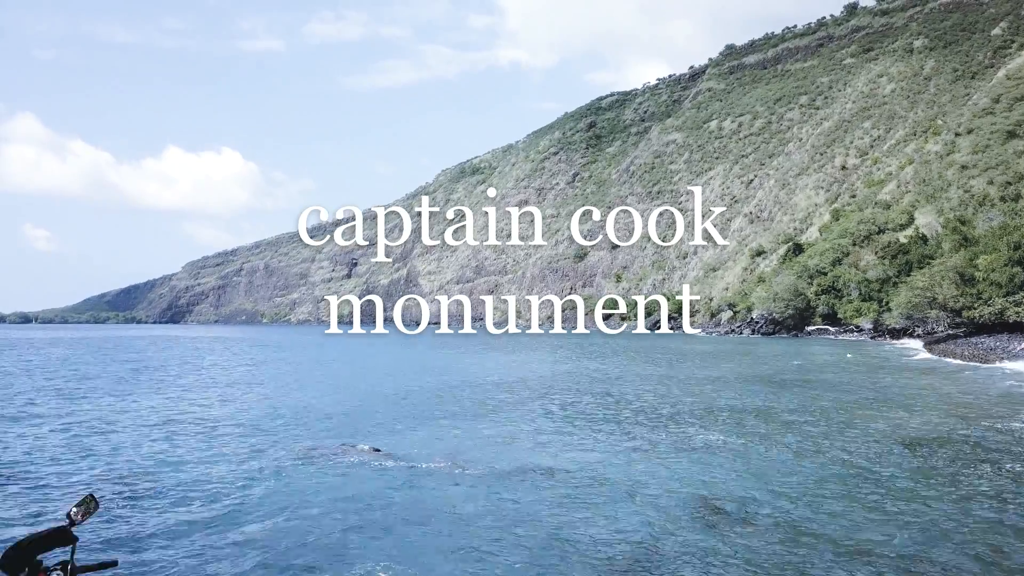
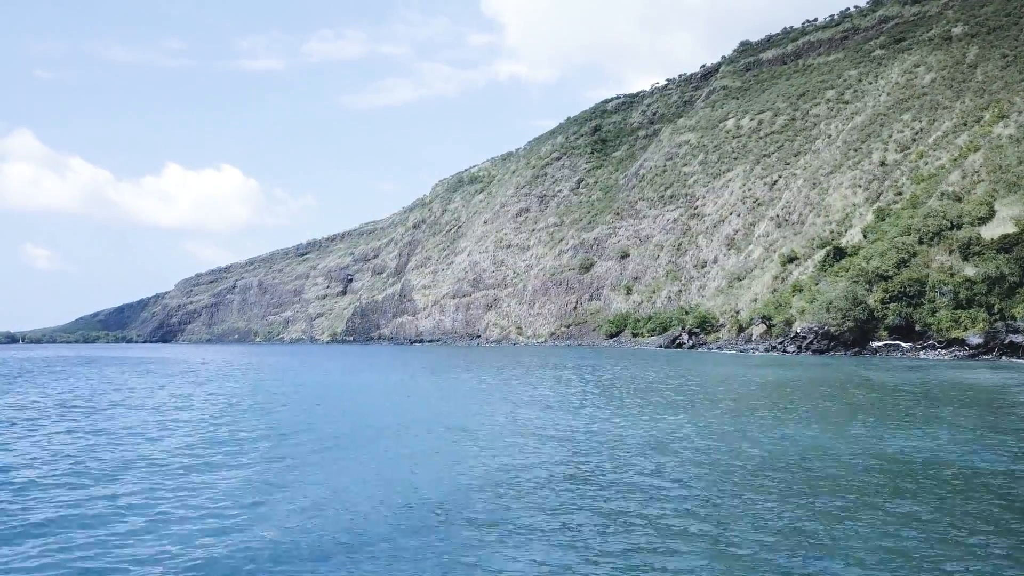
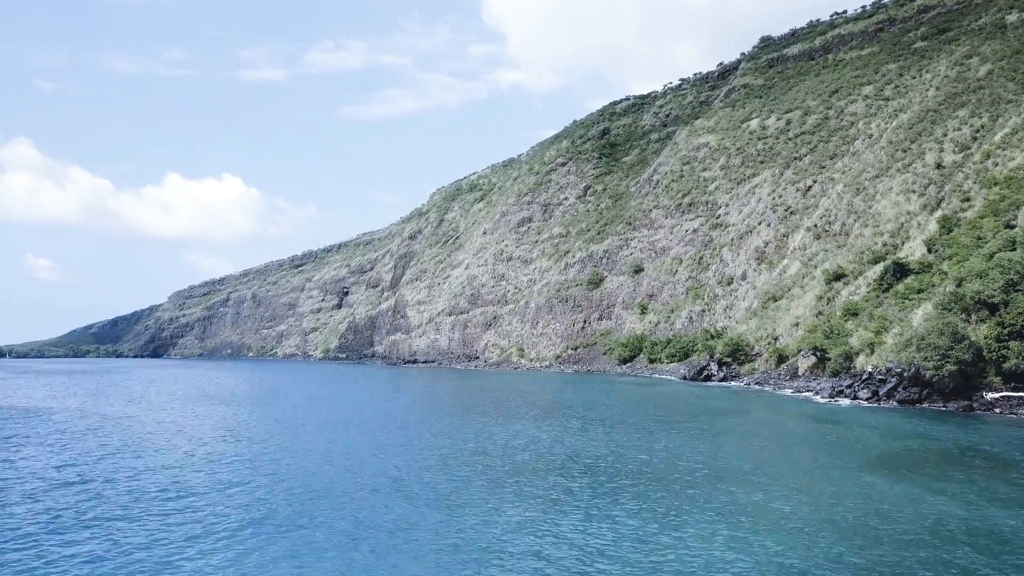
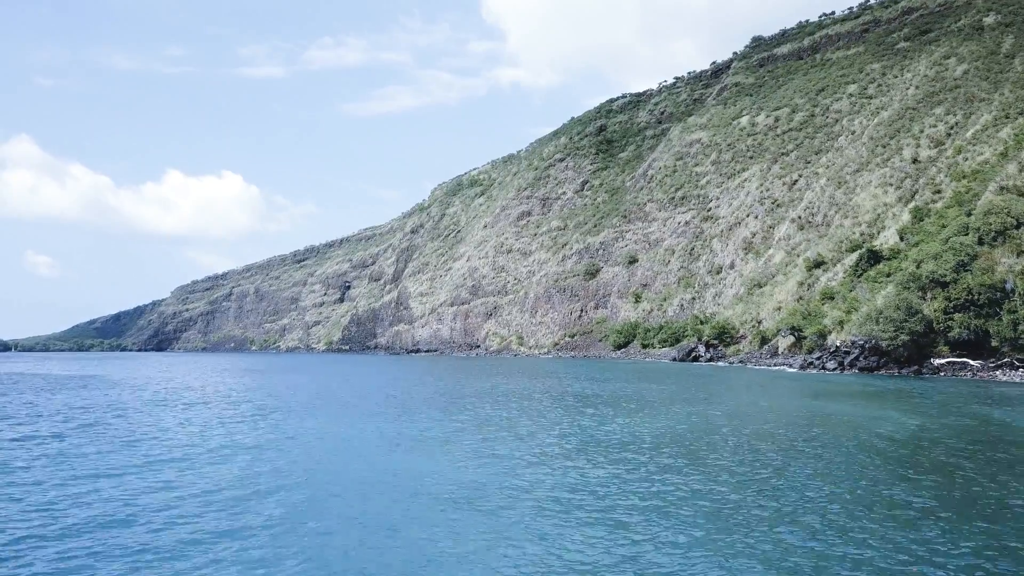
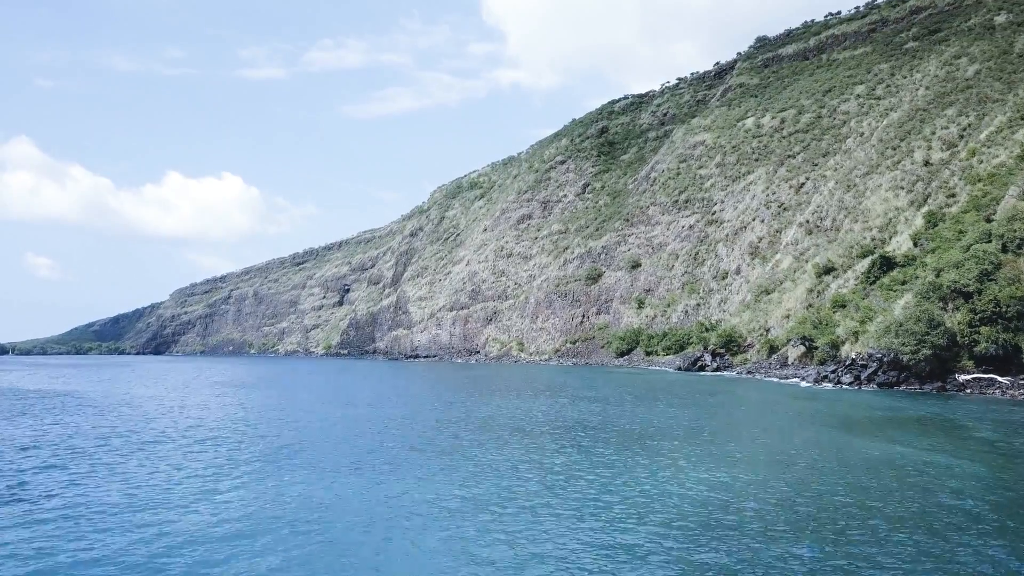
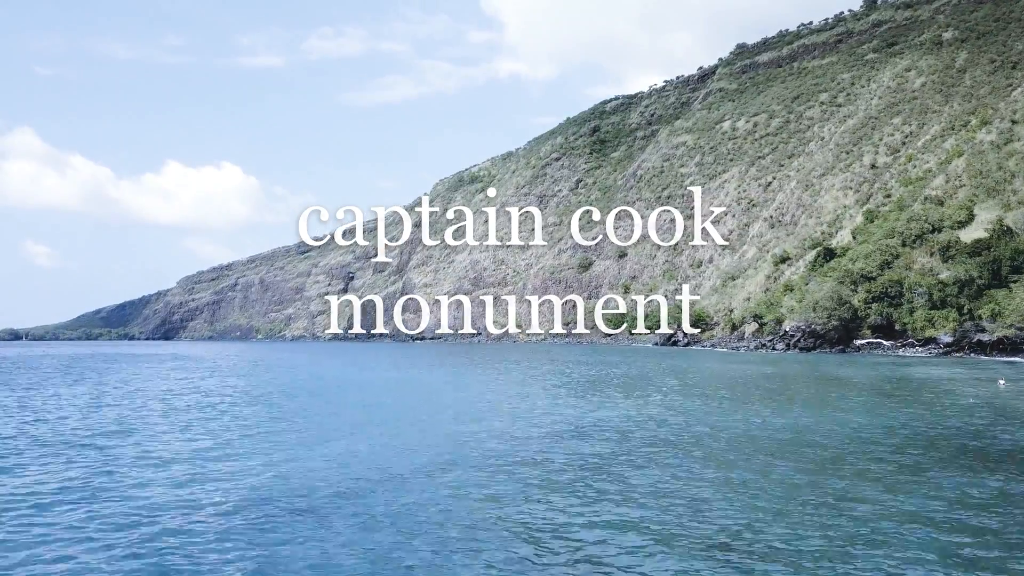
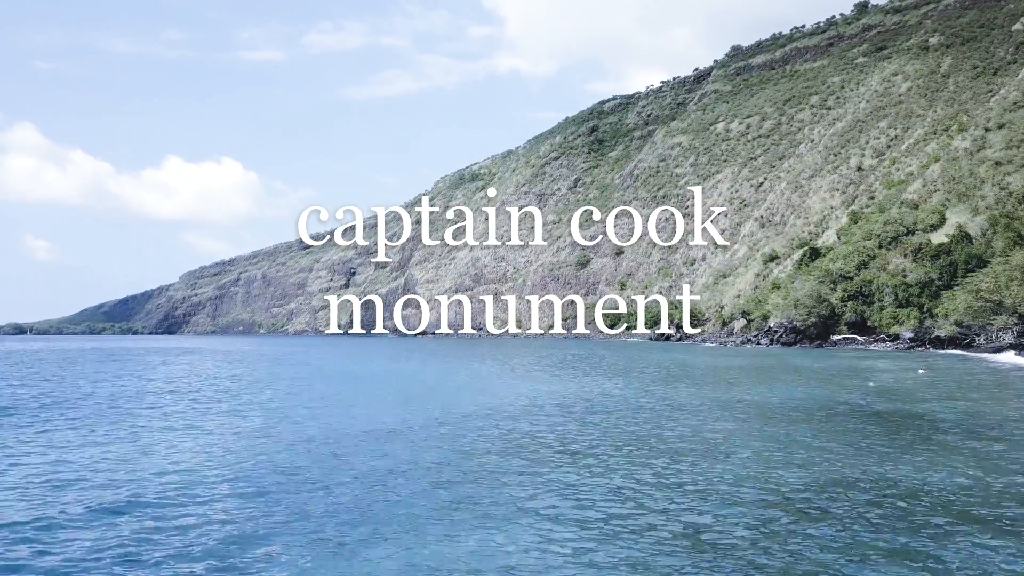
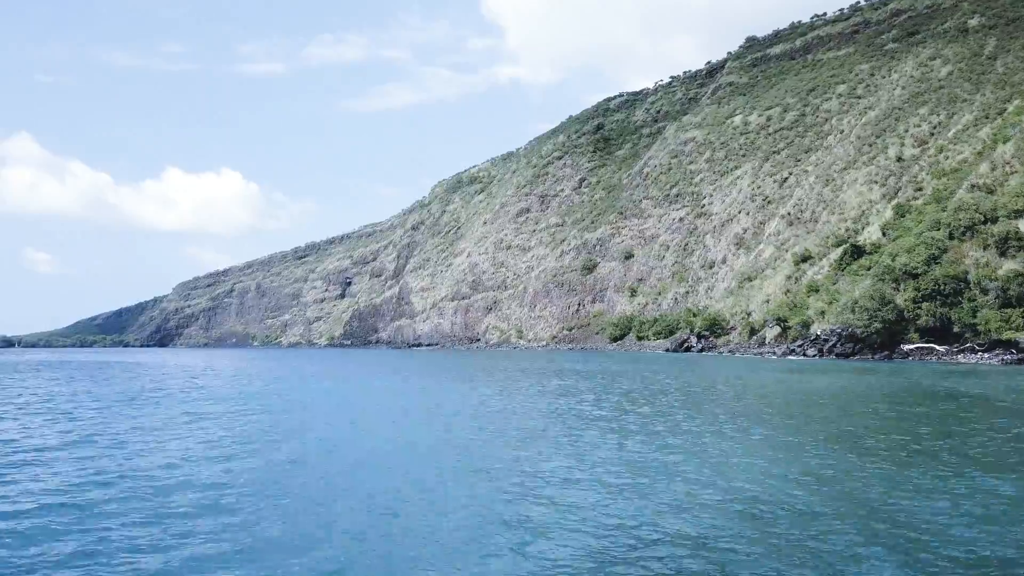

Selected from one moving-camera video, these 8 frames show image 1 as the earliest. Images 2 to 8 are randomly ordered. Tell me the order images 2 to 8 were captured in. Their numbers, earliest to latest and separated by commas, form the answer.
7, 6, 2, 8, 4, 5, 3
